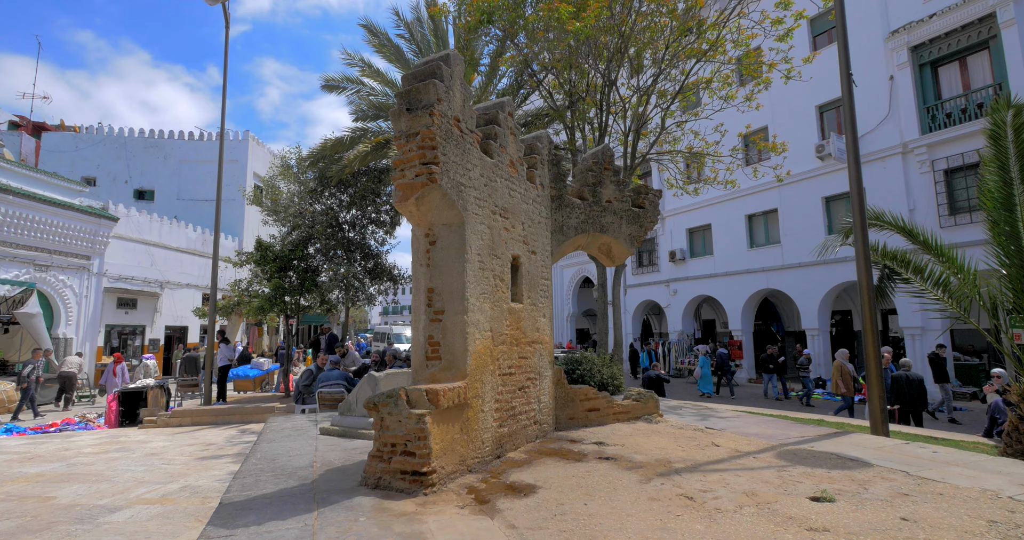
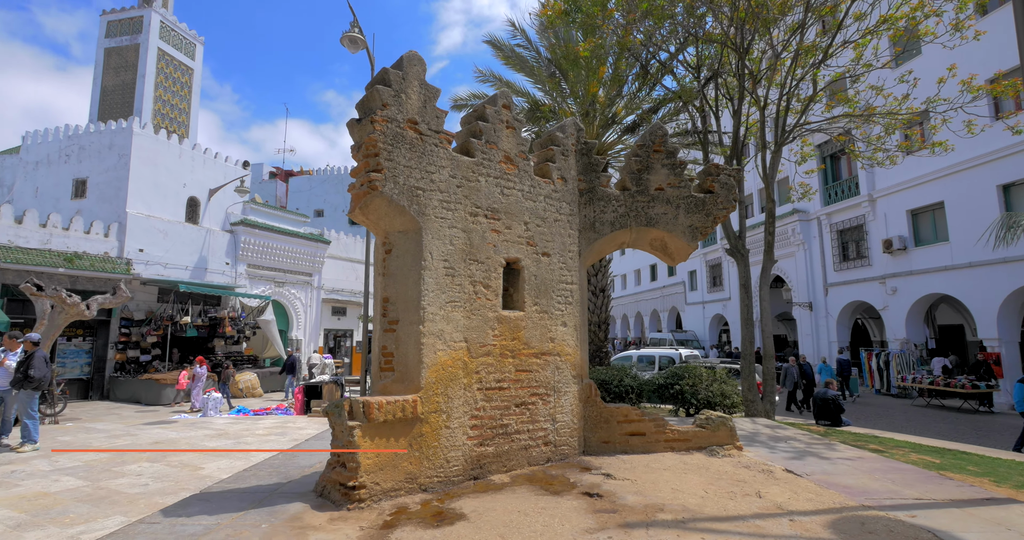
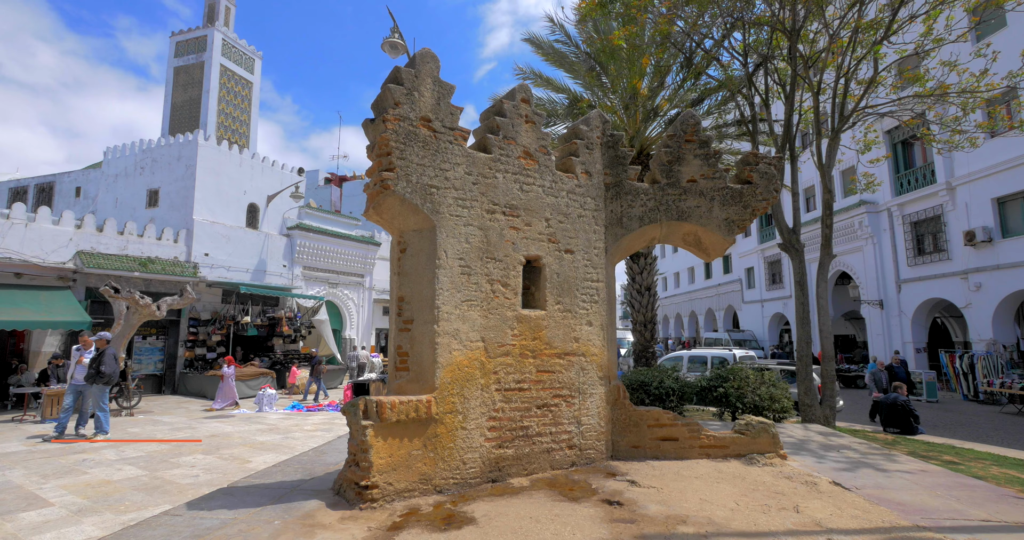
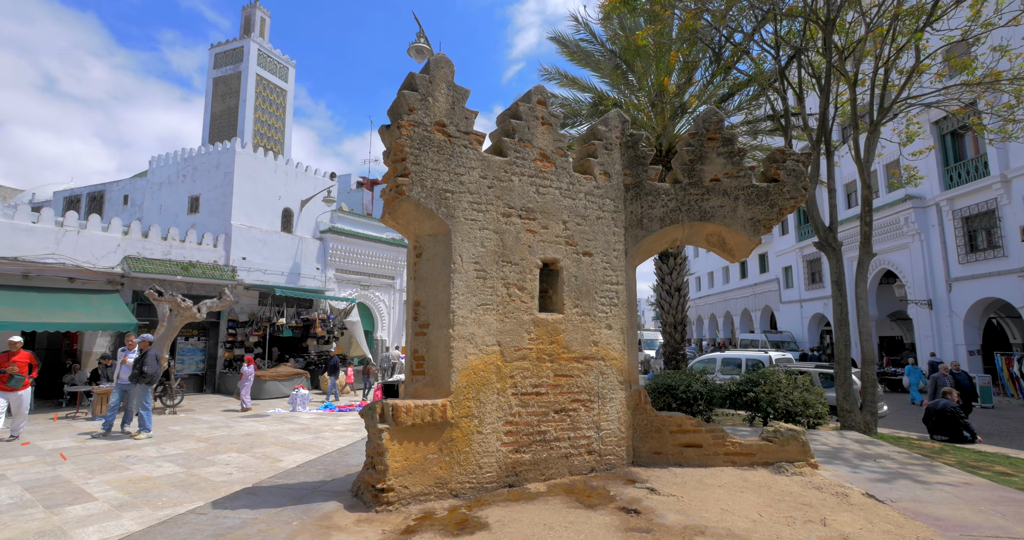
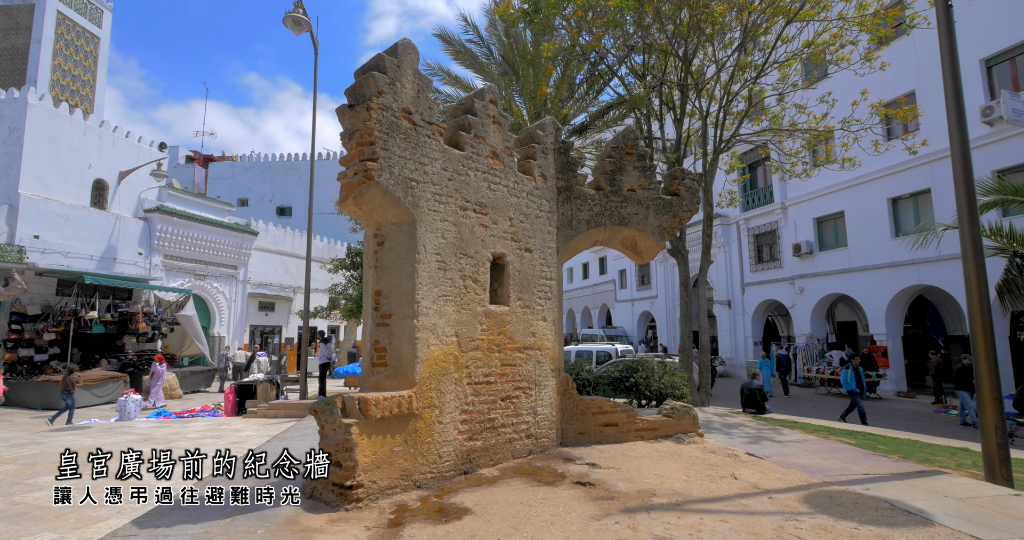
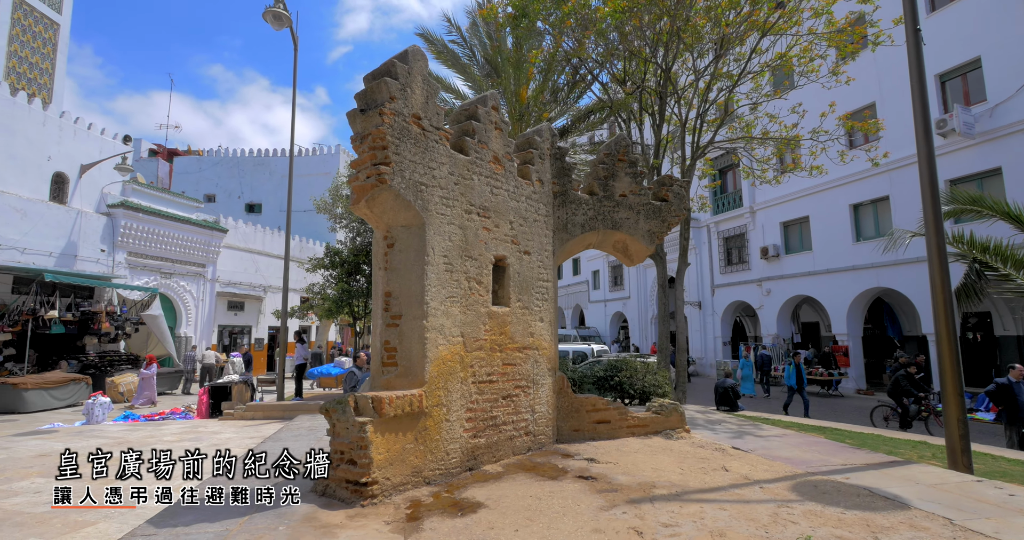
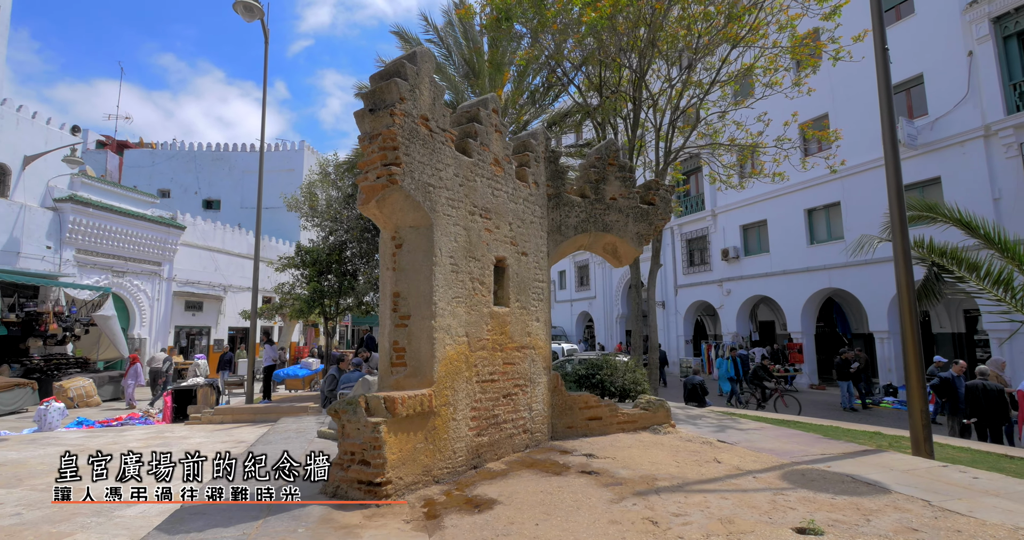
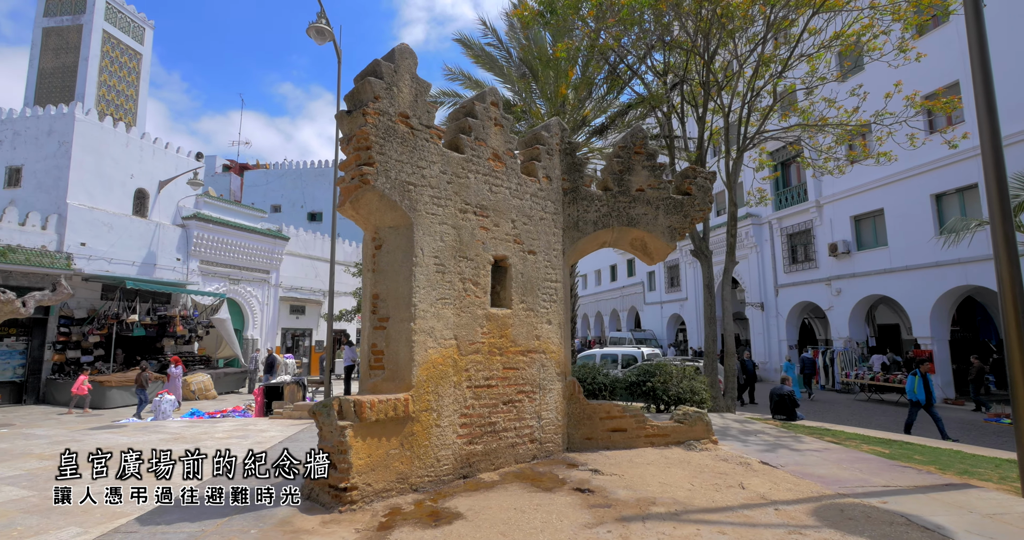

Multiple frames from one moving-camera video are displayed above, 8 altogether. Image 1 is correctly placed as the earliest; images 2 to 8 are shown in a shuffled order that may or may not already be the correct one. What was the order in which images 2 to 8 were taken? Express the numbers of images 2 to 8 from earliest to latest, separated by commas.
7, 6, 5, 8, 2, 3, 4
